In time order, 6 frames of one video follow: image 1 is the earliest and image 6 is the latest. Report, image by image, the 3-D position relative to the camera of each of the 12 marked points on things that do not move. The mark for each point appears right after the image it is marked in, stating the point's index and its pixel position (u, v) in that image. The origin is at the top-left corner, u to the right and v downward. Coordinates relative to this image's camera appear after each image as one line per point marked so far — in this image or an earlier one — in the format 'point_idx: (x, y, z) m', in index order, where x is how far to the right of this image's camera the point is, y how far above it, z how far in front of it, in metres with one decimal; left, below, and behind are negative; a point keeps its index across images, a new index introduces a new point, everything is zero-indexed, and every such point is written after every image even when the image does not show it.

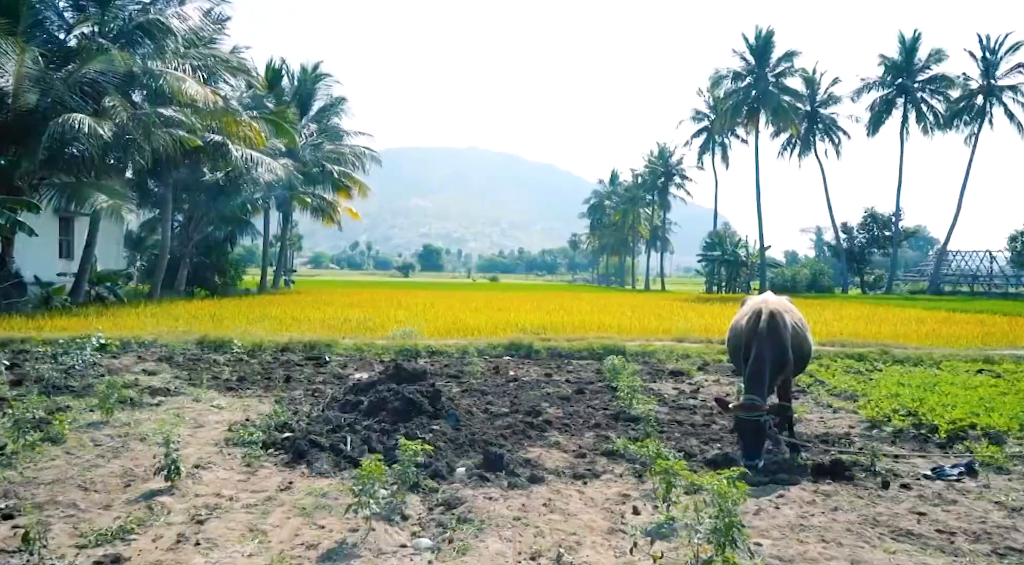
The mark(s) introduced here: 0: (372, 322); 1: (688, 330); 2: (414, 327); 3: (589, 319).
0: (-2.8, -0.8, +13.0) m
1: (+3.1, -0.9, +11.9) m
2: (-1.7, -0.8, +11.6) m
3: (+1.7, -0.8, +15.1) m
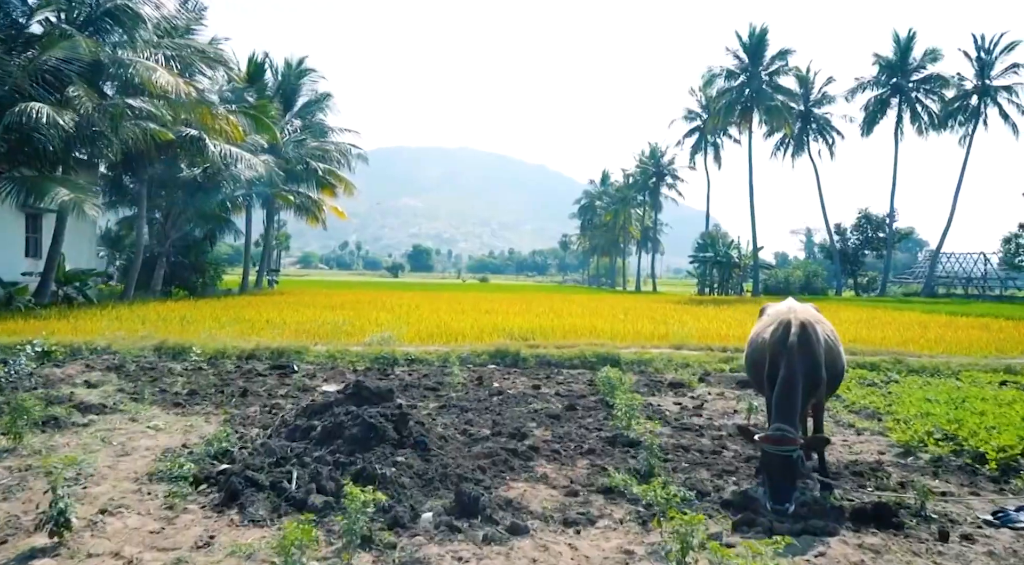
0: (-3.0, -0.8, +12.3) m
1: (+2.9, -0.9, +11.2) m
2: (-2.0, -0.8, +10.9) m
3: (+1.5, -0.9, +14.4) m
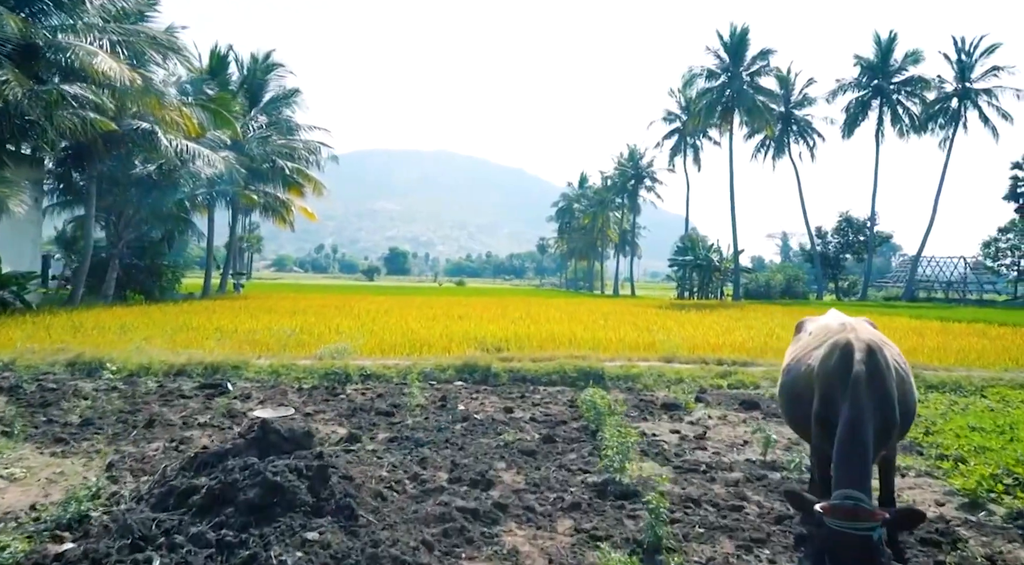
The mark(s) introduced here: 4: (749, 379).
0: (-3.5, -0.9, +11.1) m
1: (+2.5, -1.0, +10.3) m
2: (-2.4, -0.9, +9.8) m
3: (+0.9, -1.0, +13.4) m
4: (+2.7, -1.1, +7.6) m
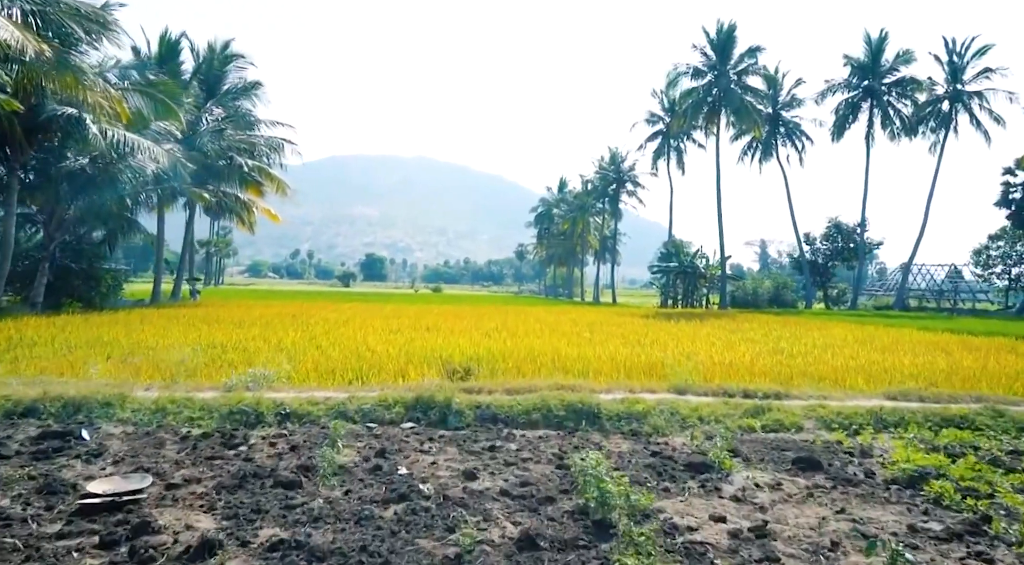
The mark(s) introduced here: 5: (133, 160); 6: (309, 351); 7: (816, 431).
0: (-3.9, -1.0, +9.2) m
1: (+2.1, -1.1, +8.5) m
2: (-2.7, -1.0, +7.9) m
3: (+0.5, -1.1, +11.6) m
4: (+2.4, -1.2, +5.8) m
5: (-10.9, +3.5, +19.0) m
6: (-3.0, -1.0, +9.8) m
7: (+2.6, -1.3, +5.6) m
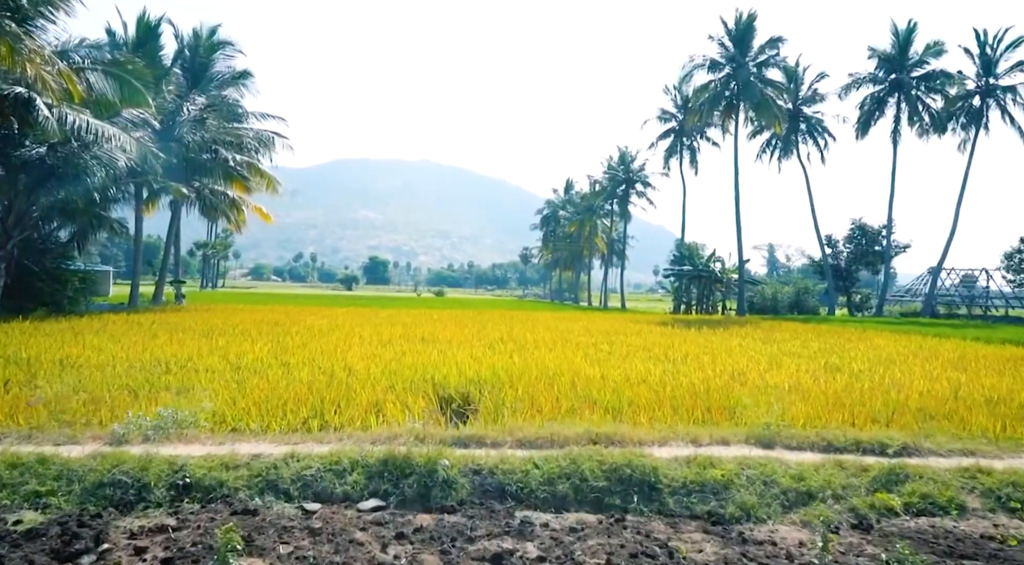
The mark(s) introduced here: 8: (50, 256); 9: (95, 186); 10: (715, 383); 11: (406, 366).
0: (-3.8, -1.0, +7.3) m
1: (+2.2, -1.1, +6.5) m
2: (-2.6, -1.0, +6.0) m
3: (+0.6, -1.2, +9.6) m
4: (+2.5, -1.2, +3.9) m
5: (-10.8, +3.4, +17.1) m
6: (-2.9, -1.1, +7.9) m
7: (+2.7, -1.3, +3.7) m
8: (-13.3, +0.8, +19.2) m
9: (-11.7, +2.7, +18.6) m
10: (+2.4, -1.2, +8.0) m
11: (-1.4, -1.1, +8.9) m
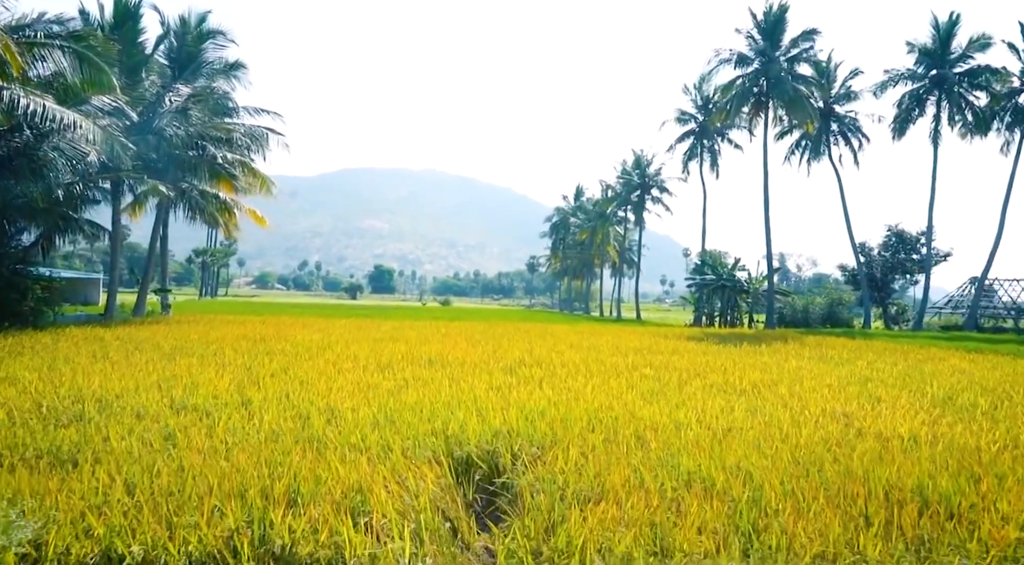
0: (-3.4, -1.1, +5.0) m
1: (+2.6, -1.2, +4.3) m
2: (-2.3, -1.1, +3.7) m
3: (+1.0, -1.3, +7.4) m
4: (+2.8, -1.3, +1.6) m
5: (-10.3, +3.2, +15.0) m
6: (-2.5, -1.2, +5.7) m
7: (+3.0, -1.4, +1.4) m
8: (-12.8, +0.5, +17.0) m
9: (-11.3, +2.5, +16.5) m
10: (+2.8, -1.3, +5.8) m
11: (-1.0, -1.2, +6.6) m
